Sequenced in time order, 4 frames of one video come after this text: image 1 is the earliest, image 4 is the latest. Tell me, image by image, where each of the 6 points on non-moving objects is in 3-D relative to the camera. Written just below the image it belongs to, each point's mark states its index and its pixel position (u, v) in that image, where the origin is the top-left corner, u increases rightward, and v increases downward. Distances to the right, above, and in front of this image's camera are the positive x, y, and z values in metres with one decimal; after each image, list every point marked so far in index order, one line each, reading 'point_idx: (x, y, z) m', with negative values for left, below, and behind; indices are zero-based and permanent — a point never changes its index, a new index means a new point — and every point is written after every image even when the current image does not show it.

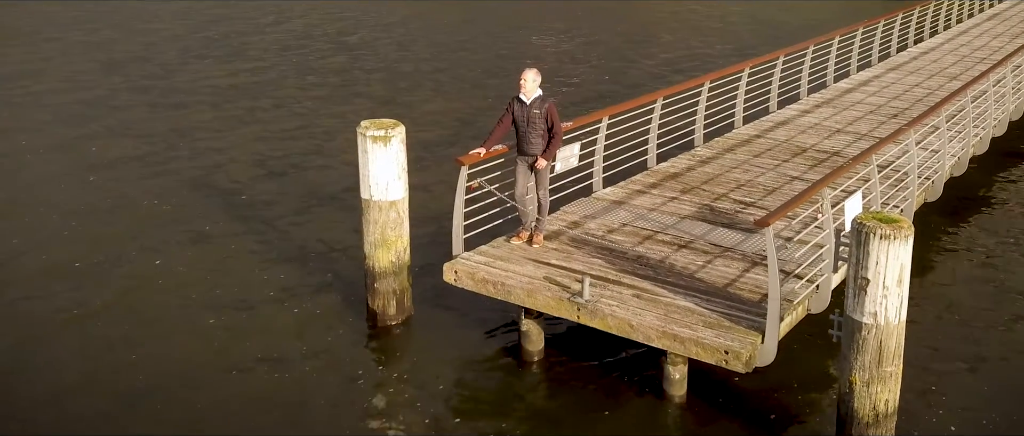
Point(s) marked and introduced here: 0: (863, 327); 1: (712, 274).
0: (+2.4, -0.8, +7.0) m
1: (+1.8, -0.5, +9.0) m
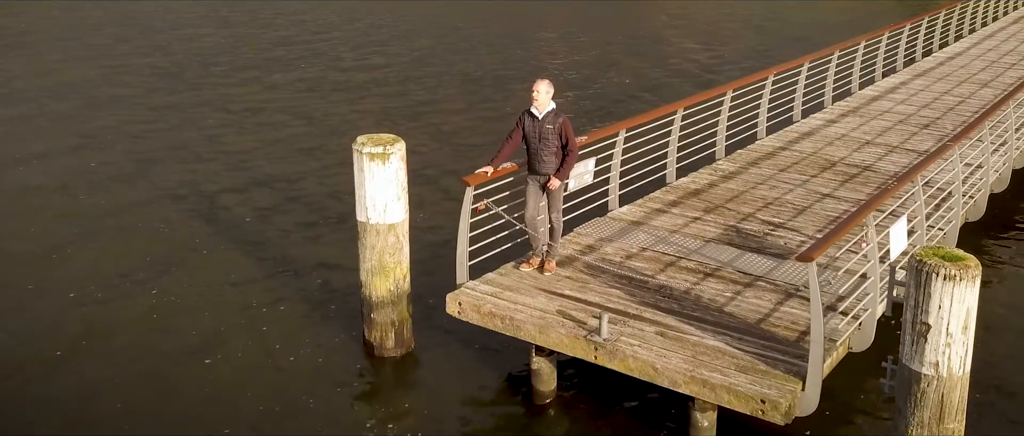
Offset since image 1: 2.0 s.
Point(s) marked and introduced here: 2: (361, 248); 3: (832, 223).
0: (+2.5, -1.0, +6.2) m
1: (+1.9, -0.7, +8.1) m
2: (-1.3, -0.3, +8.6) m
3: (+3.2, 0.0, +10.3) m
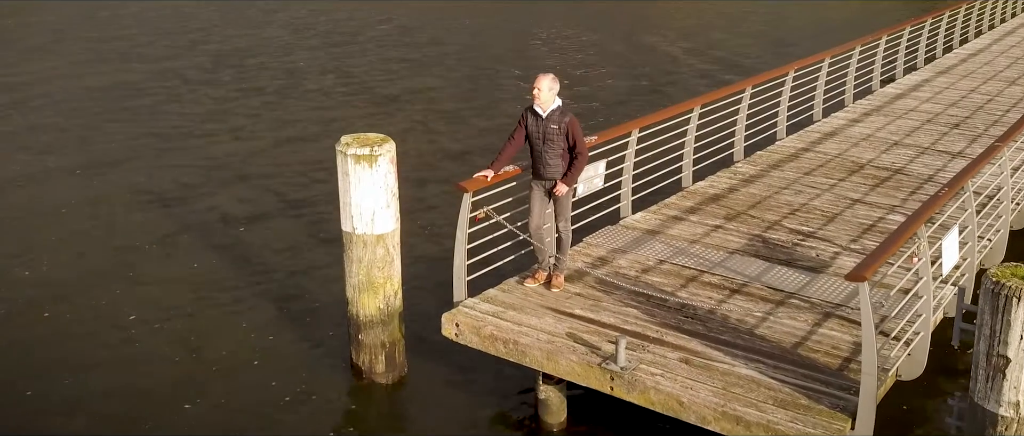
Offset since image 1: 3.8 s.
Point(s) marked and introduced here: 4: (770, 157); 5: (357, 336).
0: (+2.5, -1.1, +5.3) m
1: (+1.9, -0.8, +7.2) m
2: (-1.2, -0.3, +7.6) m
3: (+3.3, -0.1, +9.4) m
4: (+3.0, +0.7, +11.7) m
5: (-1.2, -0.9, +8.0) m
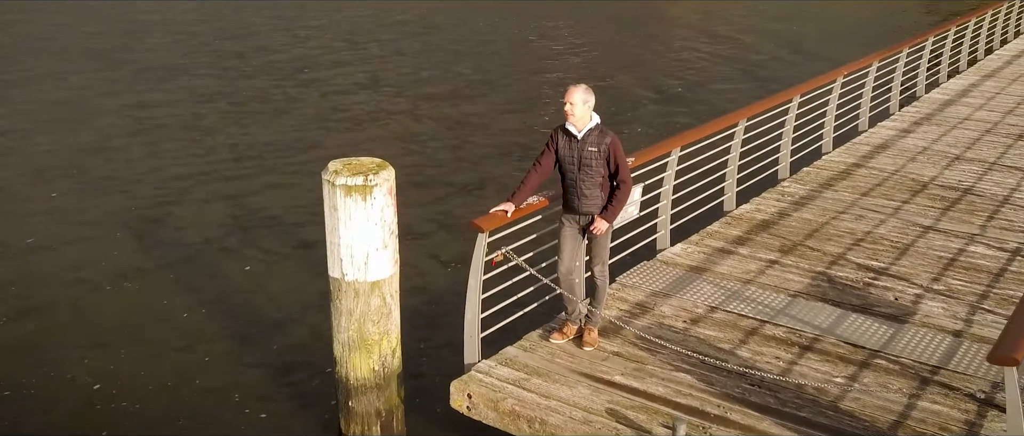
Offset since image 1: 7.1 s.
0: (+2.7, -1.3, +3.9) m
1: (+2.0, -1.1, +5.8) m
2: (-1.1, -0.6, +6.2) m
3: (+3.4, -0.4, +8.0) m
4: (+3.1, +0.4, +10.3) m
5: (-1.1, -1.2, +6.6) m
